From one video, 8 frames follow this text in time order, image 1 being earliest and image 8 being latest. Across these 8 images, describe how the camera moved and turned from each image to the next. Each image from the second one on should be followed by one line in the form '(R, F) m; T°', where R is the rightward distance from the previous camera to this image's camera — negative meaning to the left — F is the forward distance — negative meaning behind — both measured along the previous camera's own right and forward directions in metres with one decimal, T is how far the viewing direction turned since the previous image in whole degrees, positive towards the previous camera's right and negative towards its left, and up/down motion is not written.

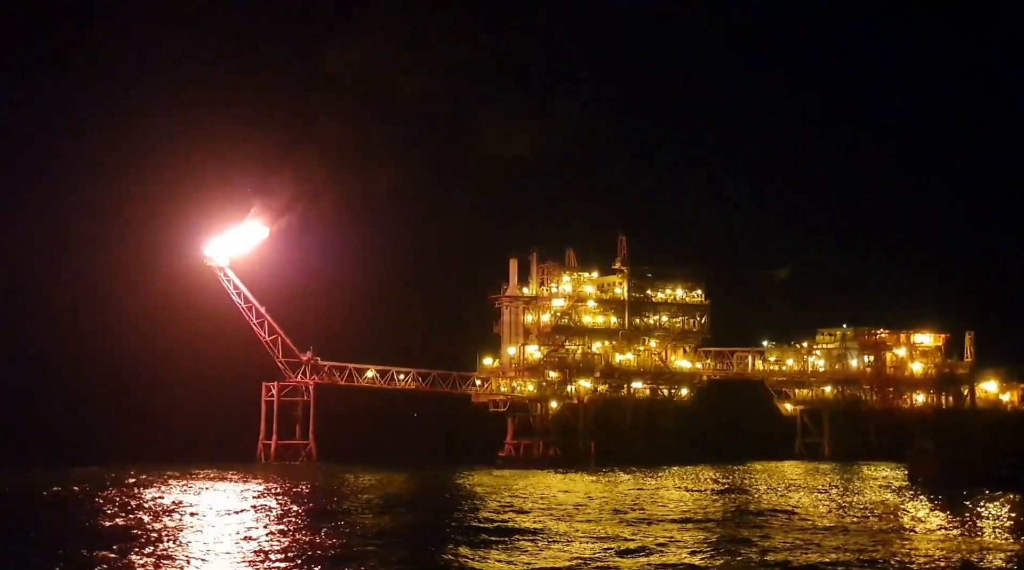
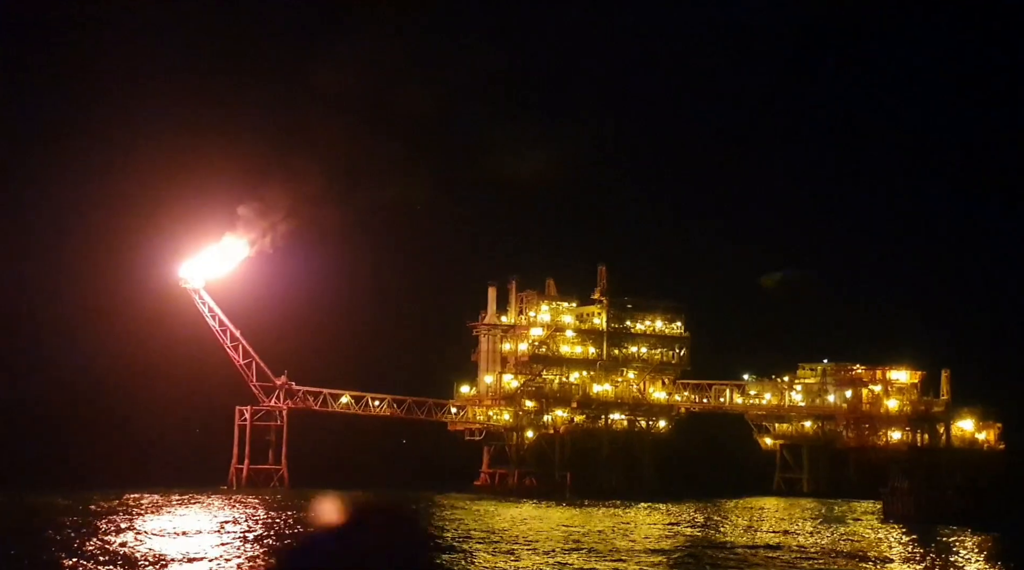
(0.0, +0.7) m; +1°
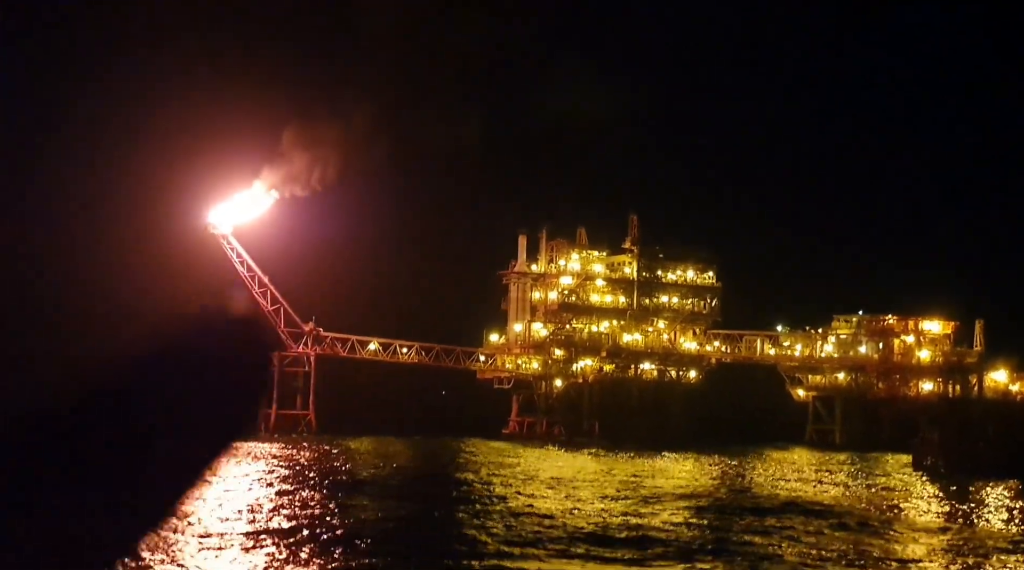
(0.0, +0.9) m; -1°
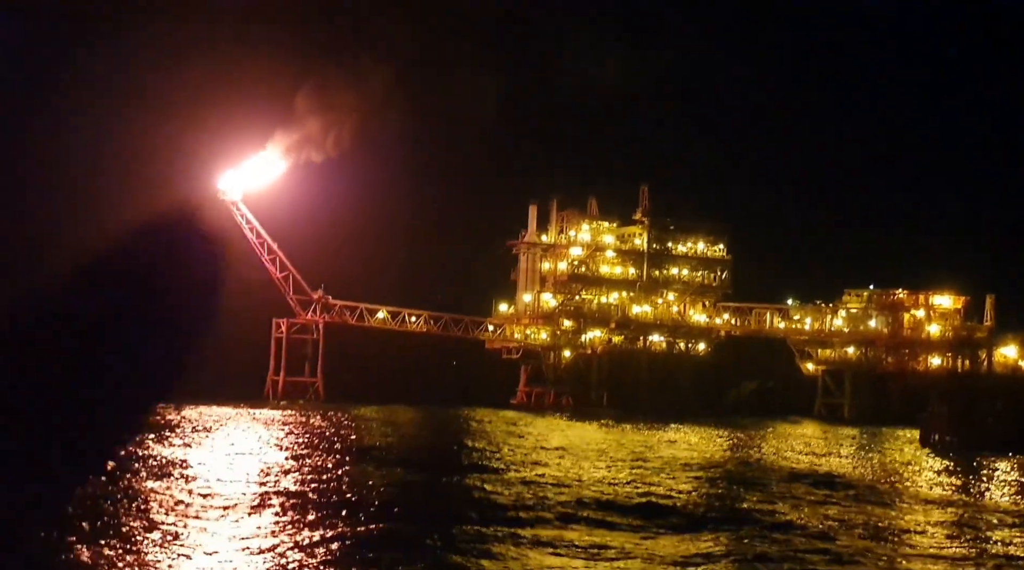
(0.0, +0.3) m; 0°
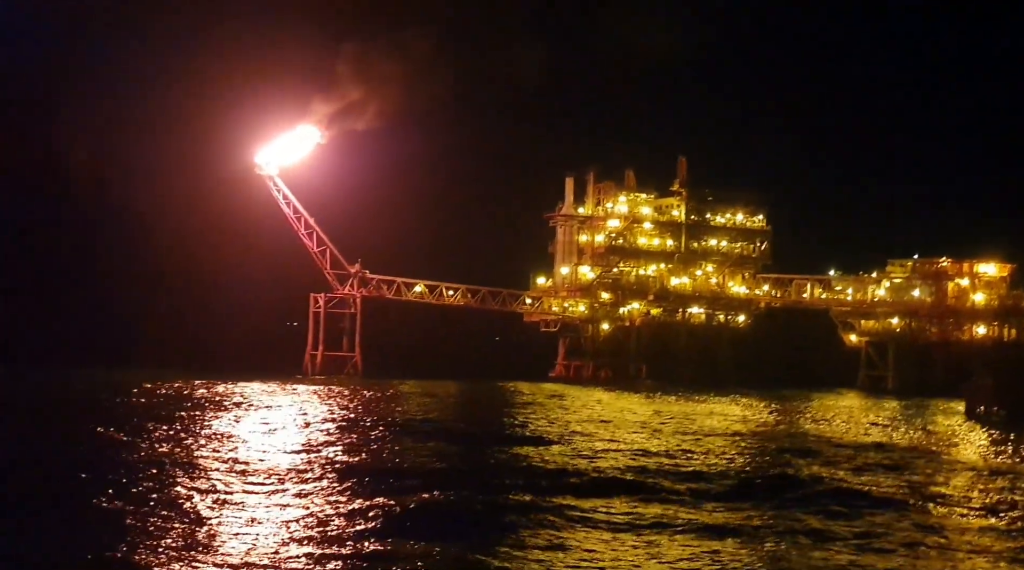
(0.0, +0.5) m; -2°
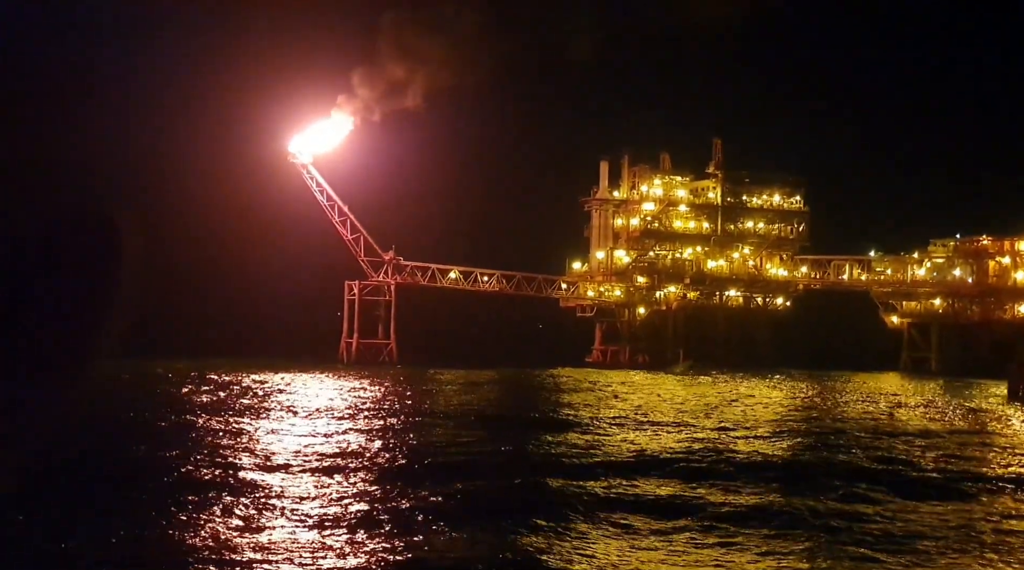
(+0.1, +0.7) m; -2°
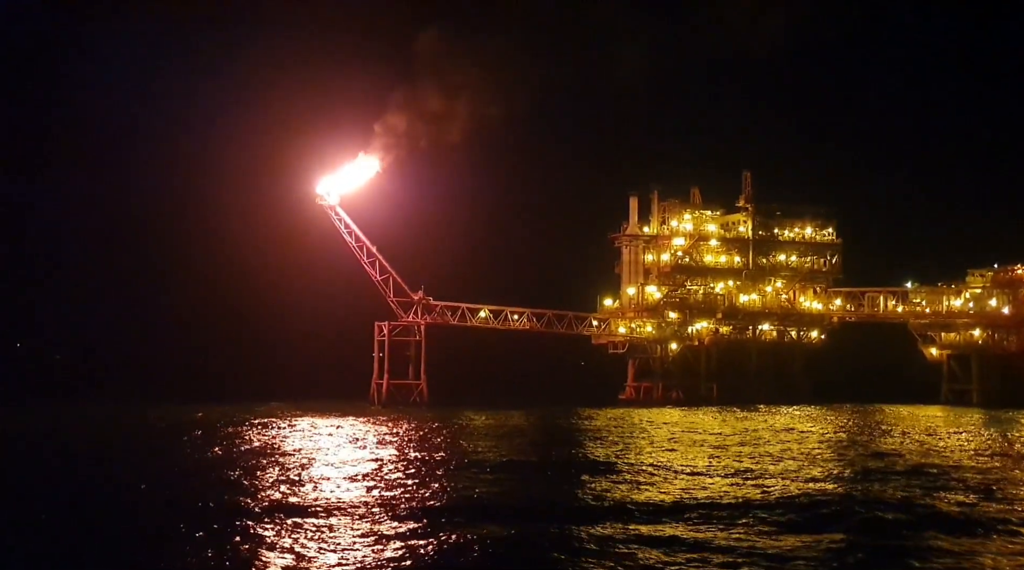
(+0.1, +0.7) m; -1°
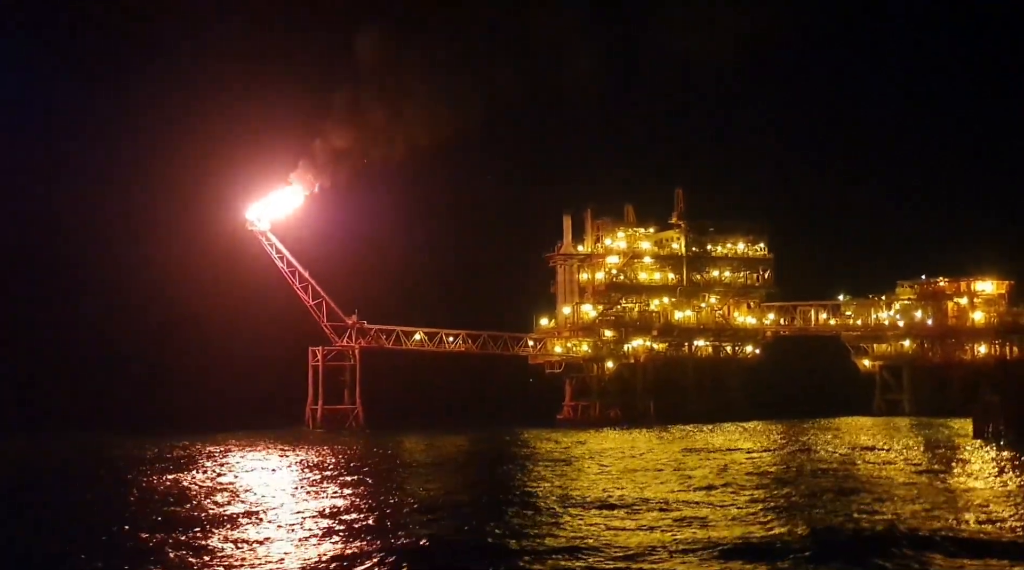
(+0.2, +0.4) m; +3°
